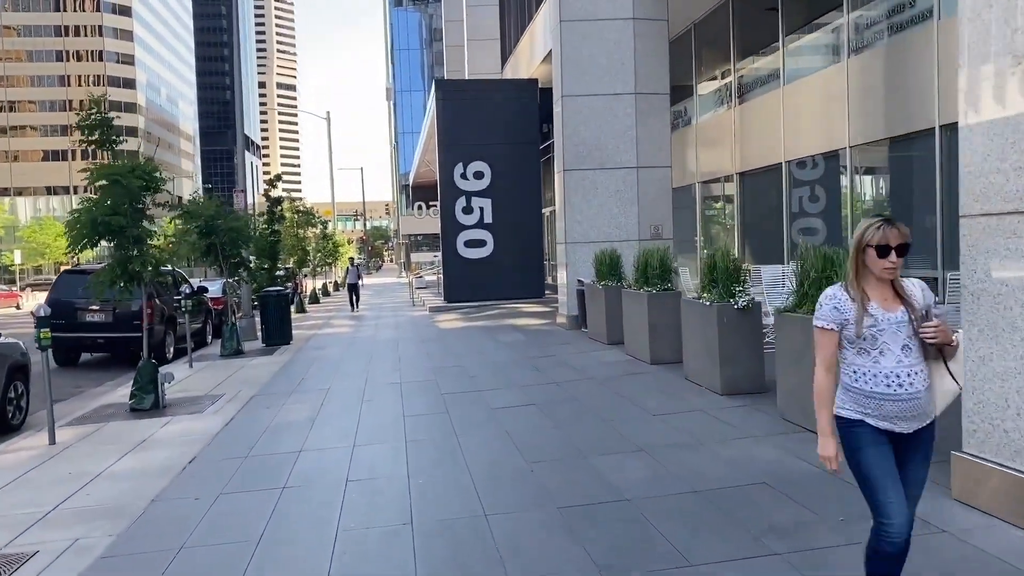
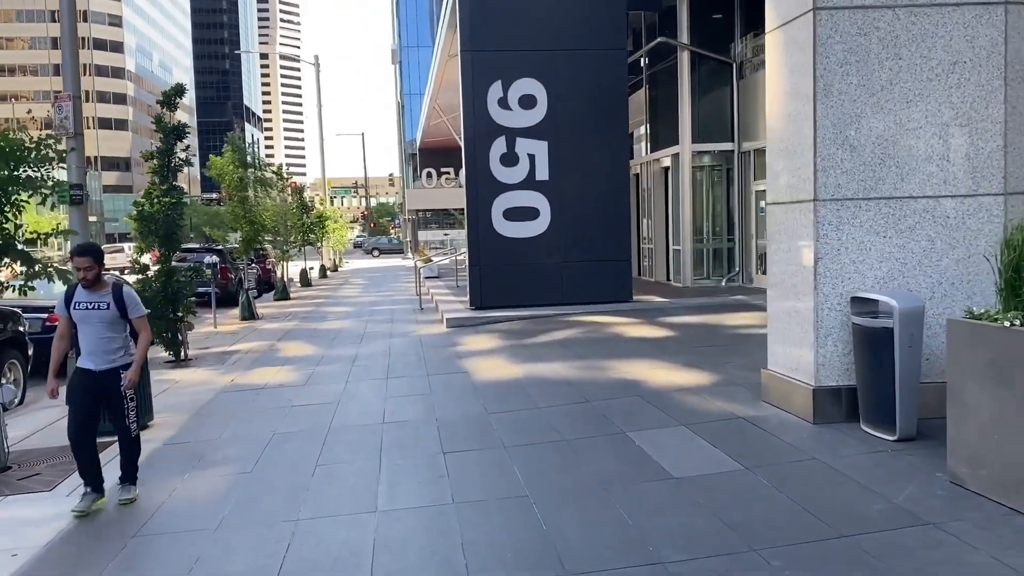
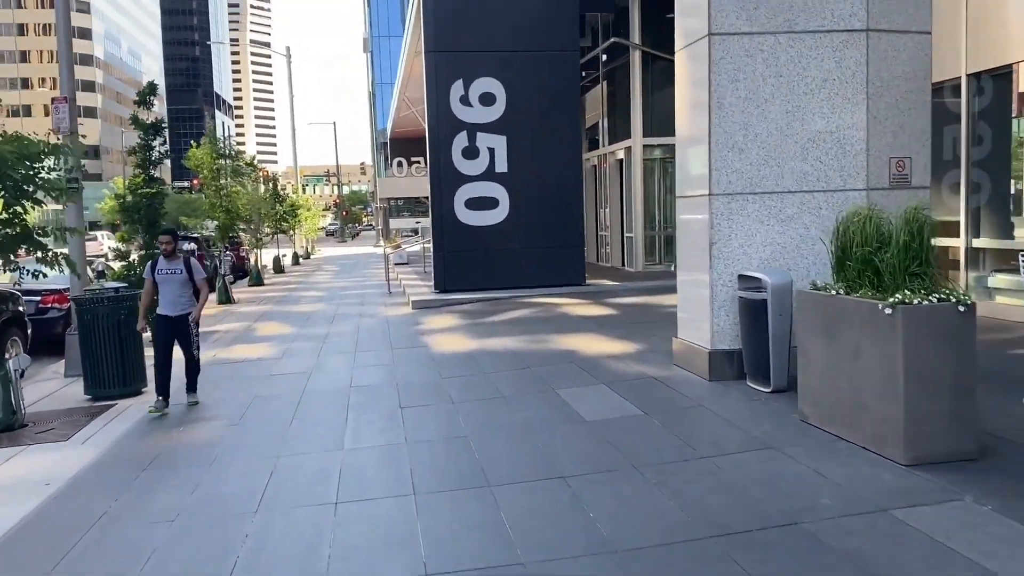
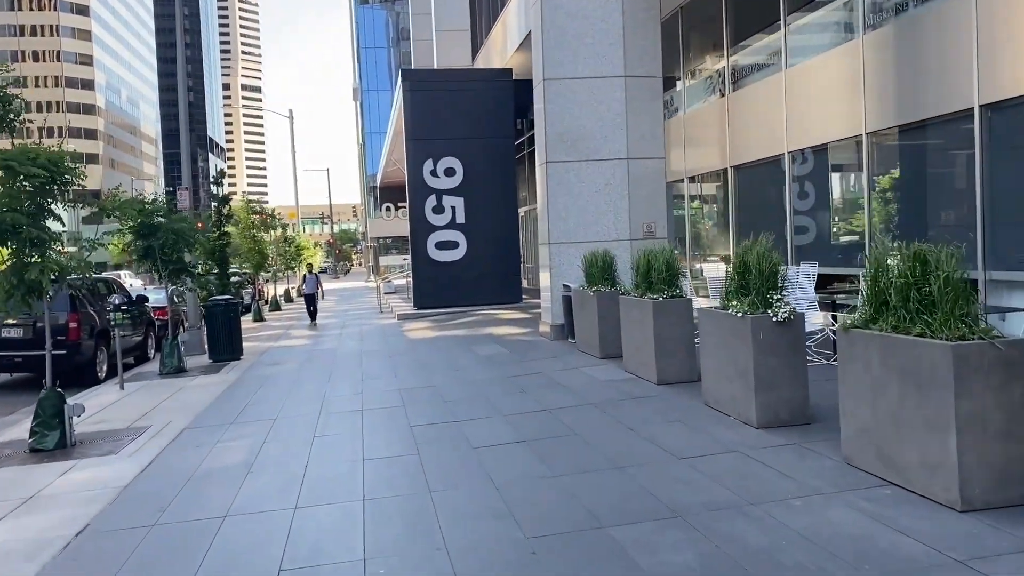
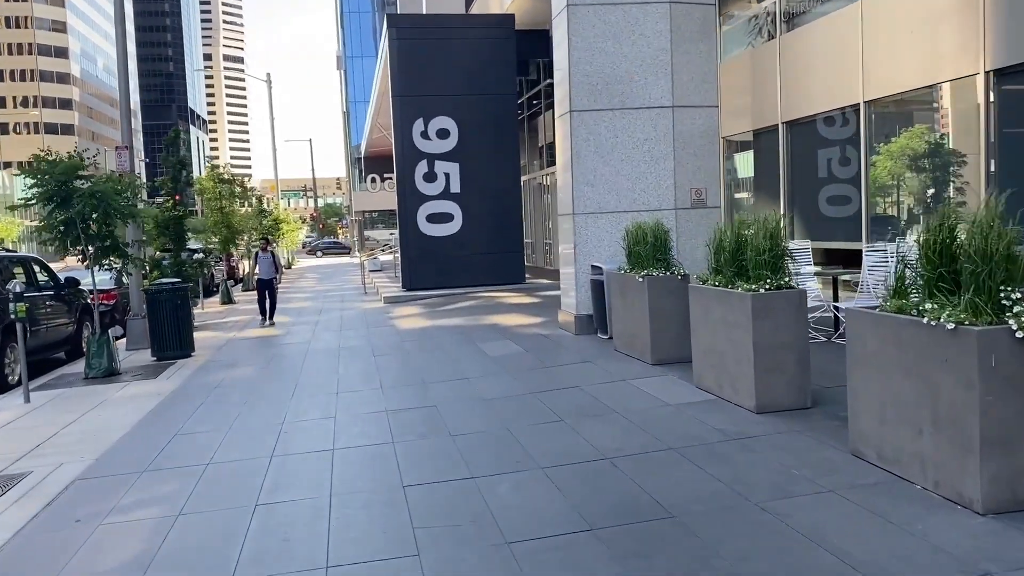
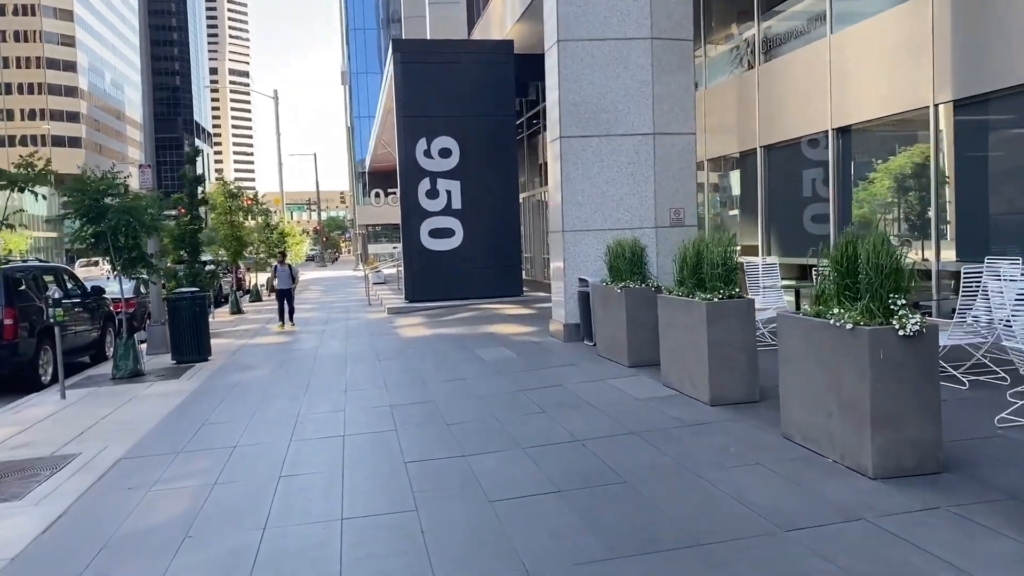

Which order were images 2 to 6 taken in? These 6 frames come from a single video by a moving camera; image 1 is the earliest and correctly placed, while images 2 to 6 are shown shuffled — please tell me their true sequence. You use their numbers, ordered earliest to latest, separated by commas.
4, 6, 5, 3, 2
